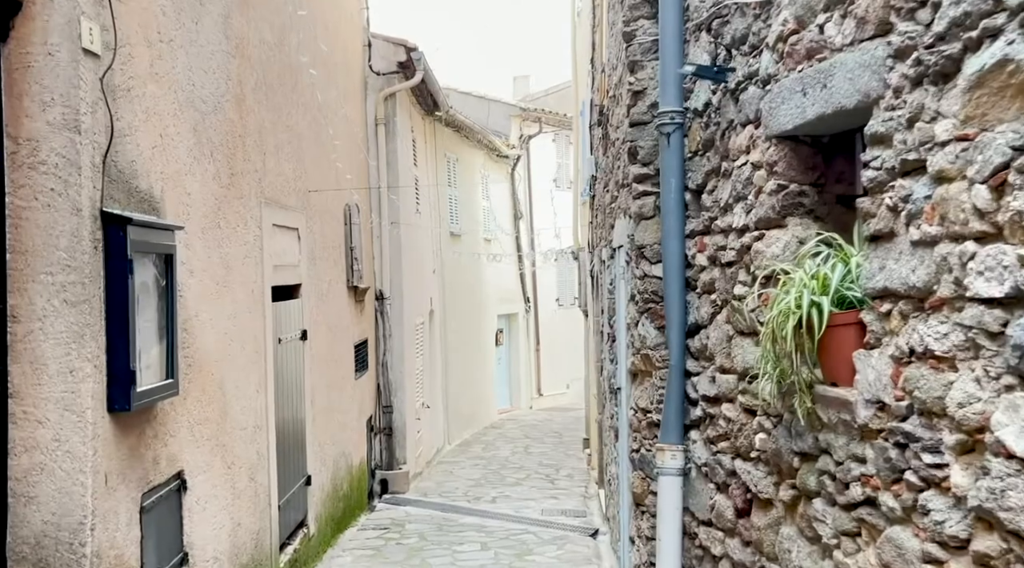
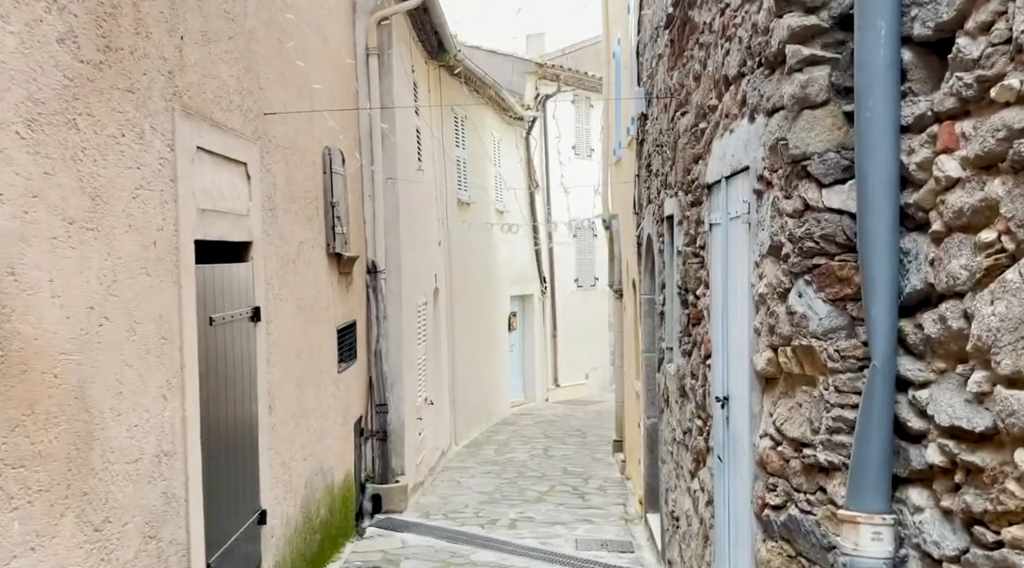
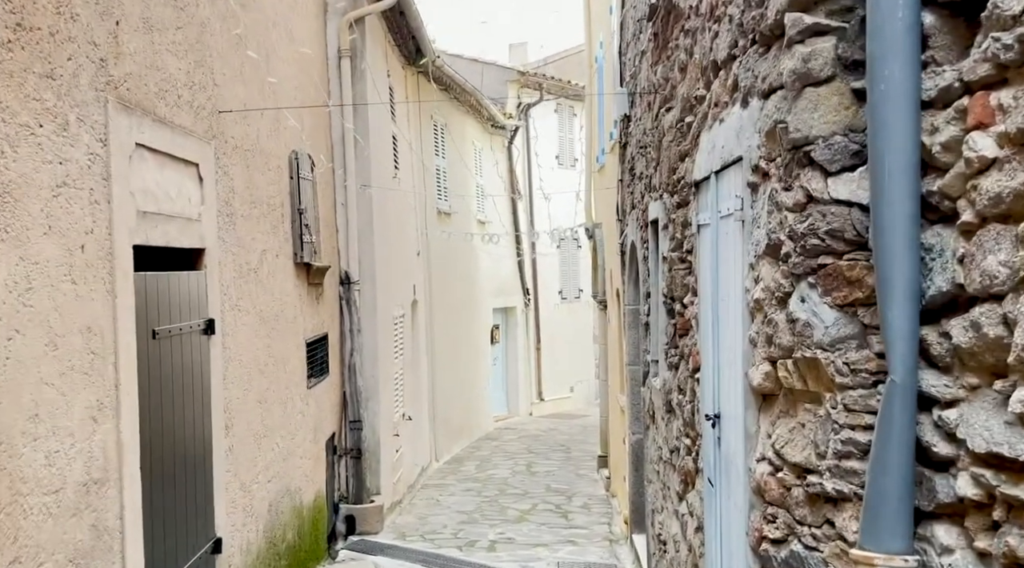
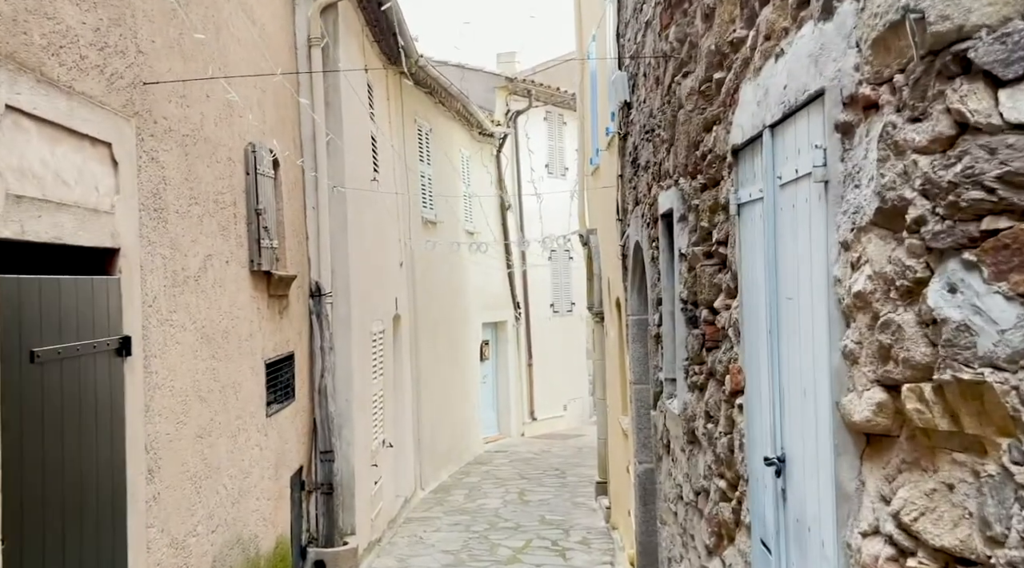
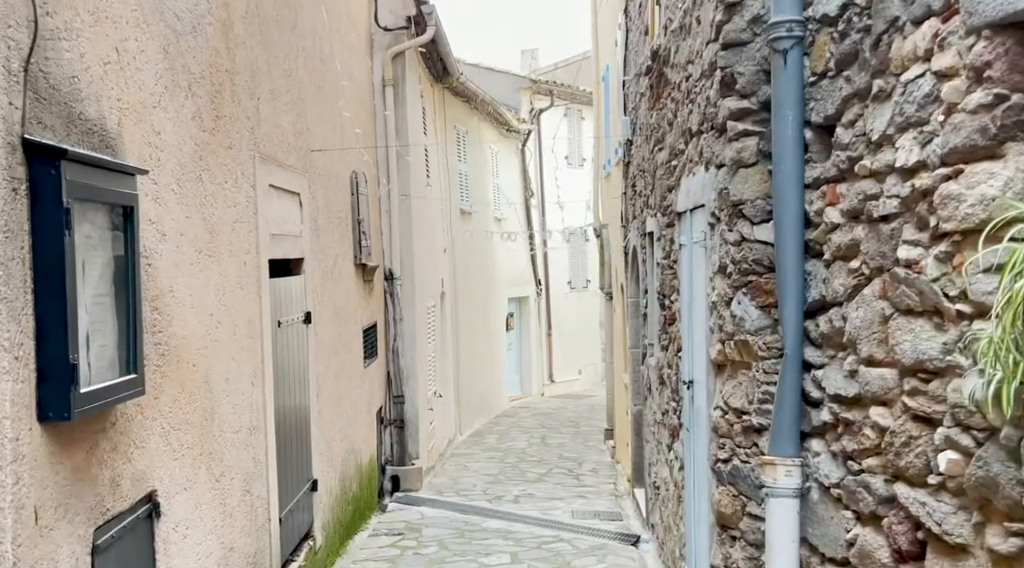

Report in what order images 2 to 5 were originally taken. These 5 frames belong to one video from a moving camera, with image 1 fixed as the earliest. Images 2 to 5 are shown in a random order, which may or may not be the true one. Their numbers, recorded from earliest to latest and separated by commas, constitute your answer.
5, 2, 3, 4
